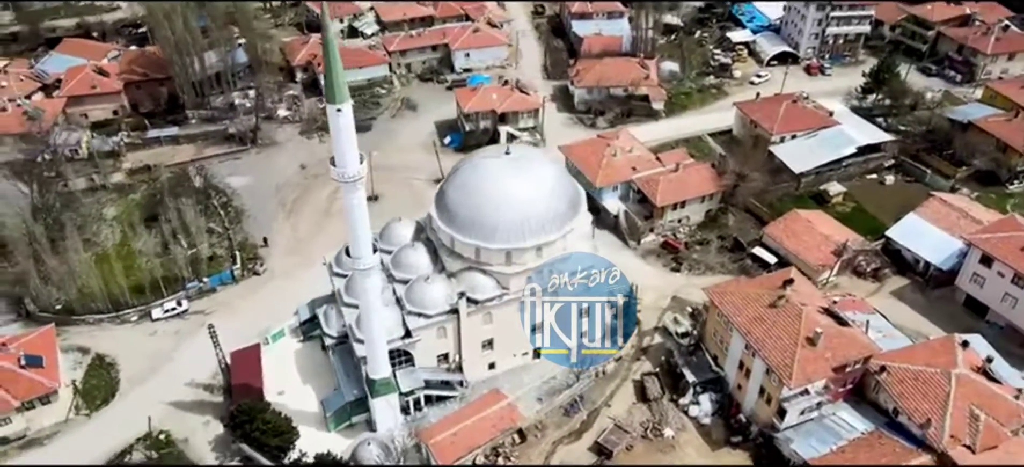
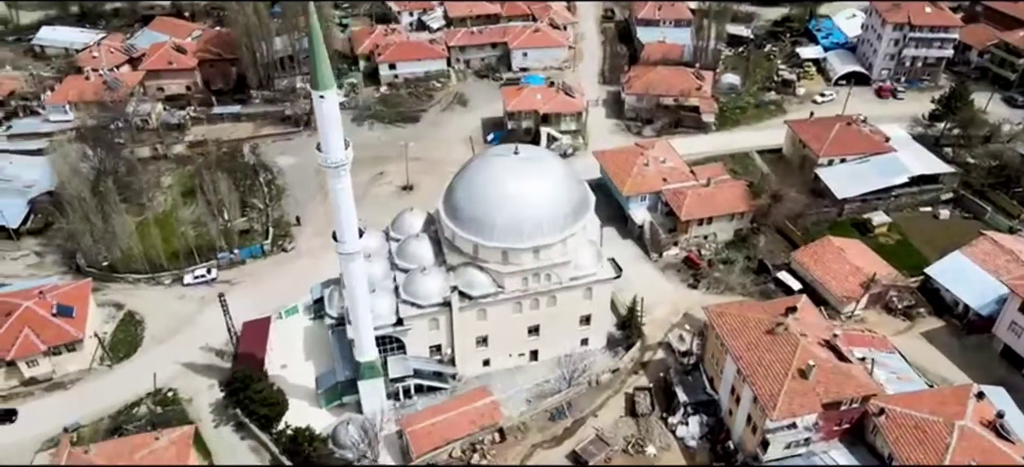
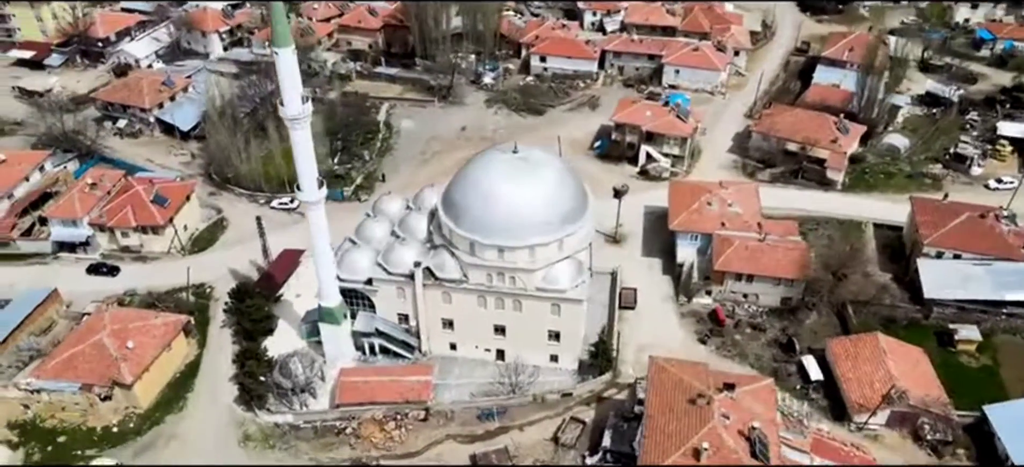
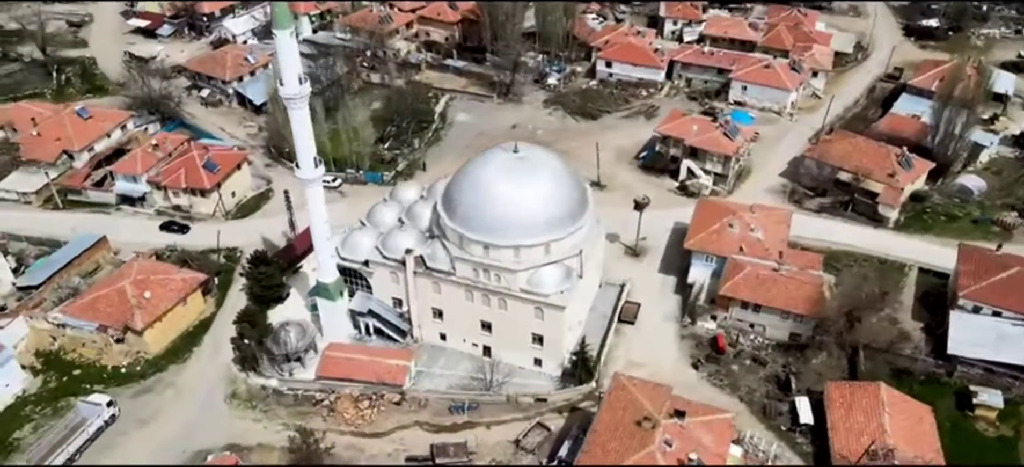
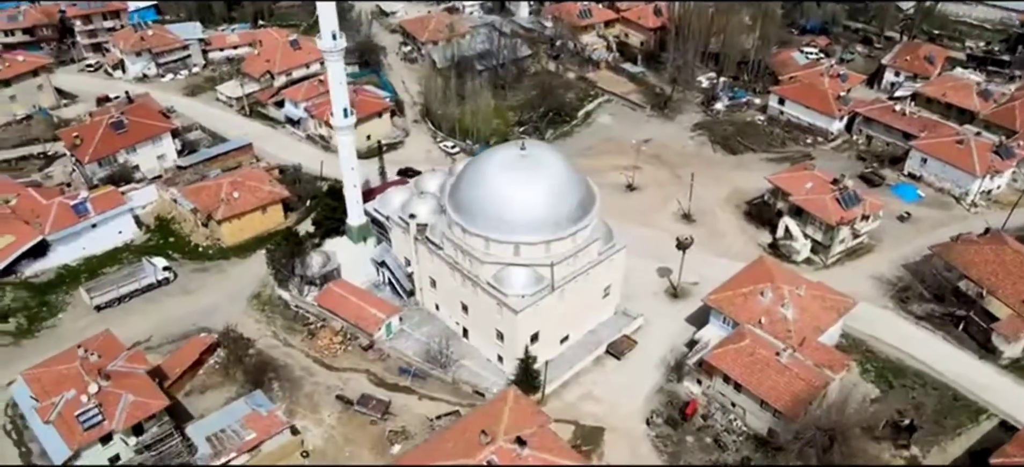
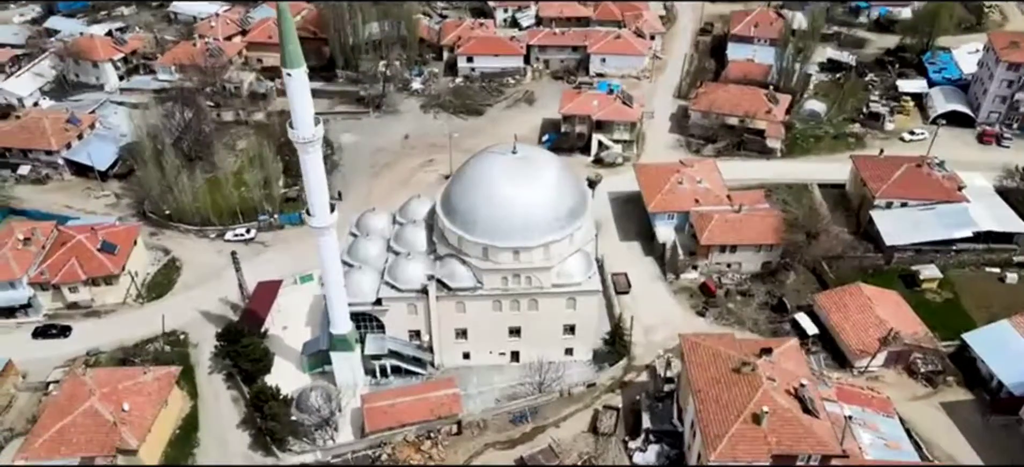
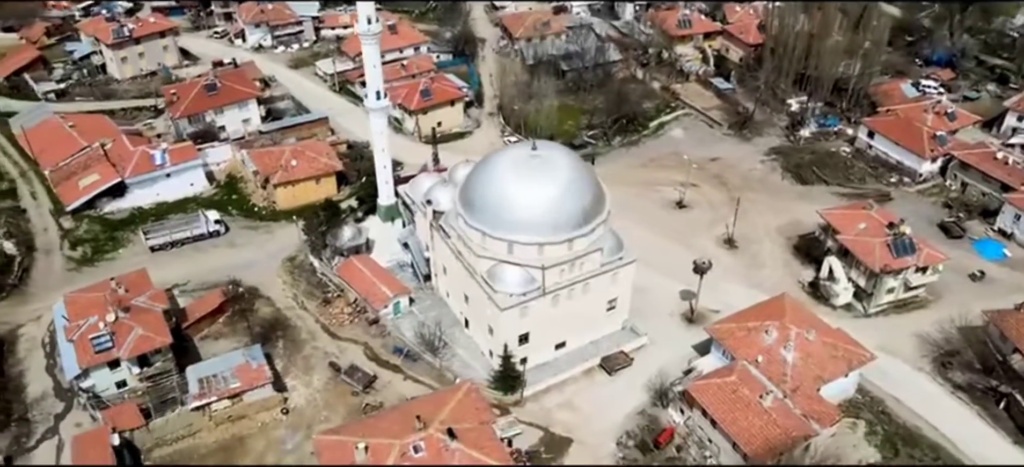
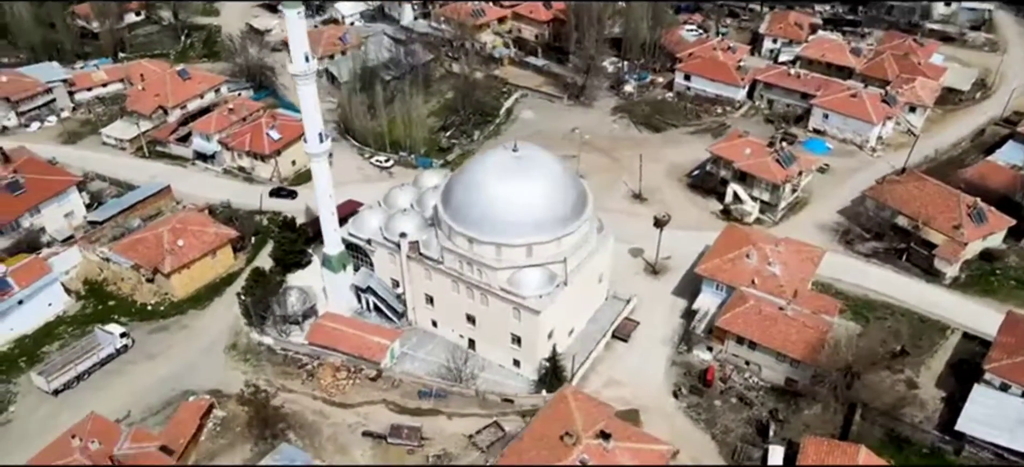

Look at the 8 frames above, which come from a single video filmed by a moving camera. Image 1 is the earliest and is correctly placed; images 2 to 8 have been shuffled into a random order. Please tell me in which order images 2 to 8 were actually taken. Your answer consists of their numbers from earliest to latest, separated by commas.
2, 6, 3, 4, 8, 5, 7
